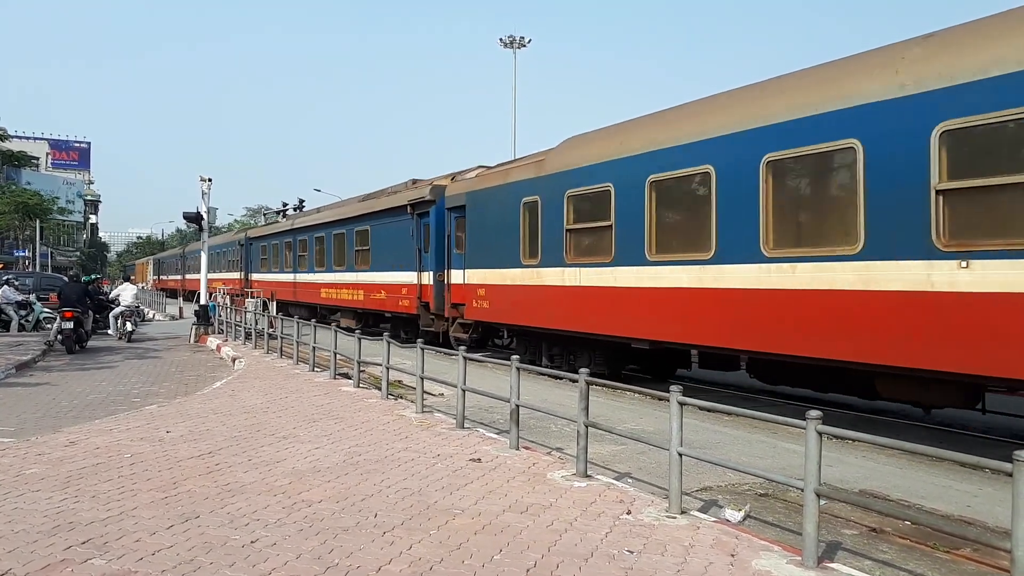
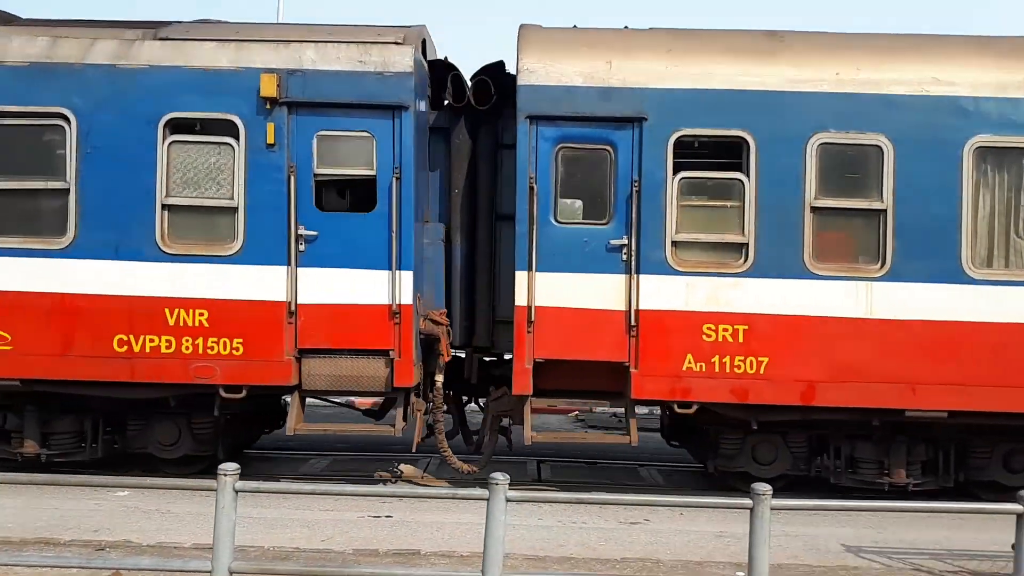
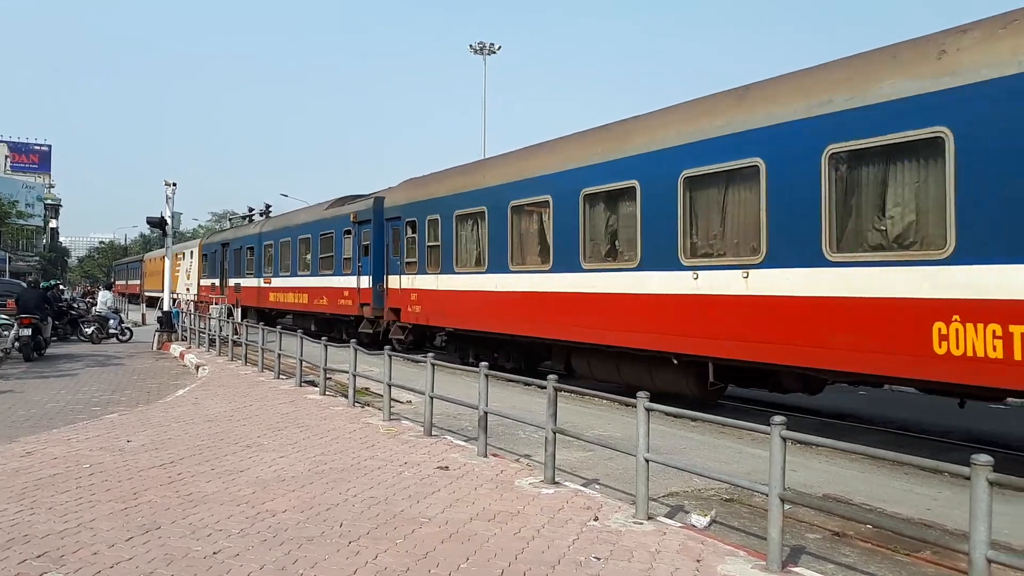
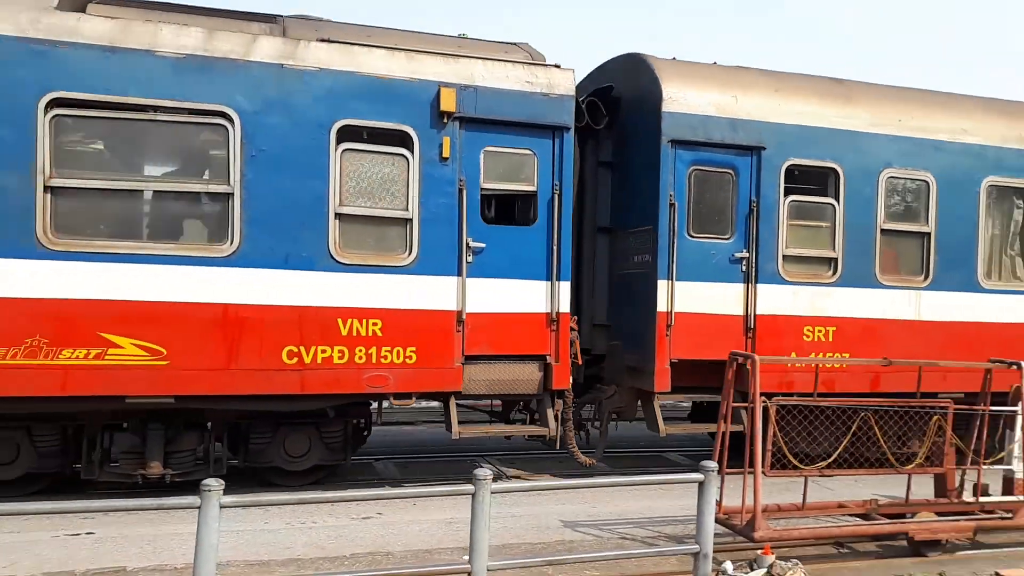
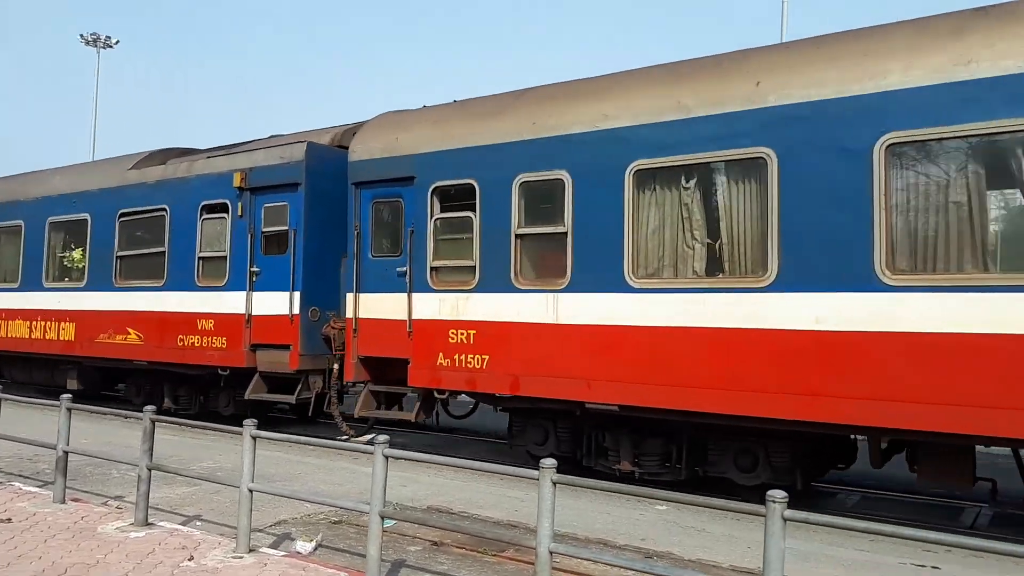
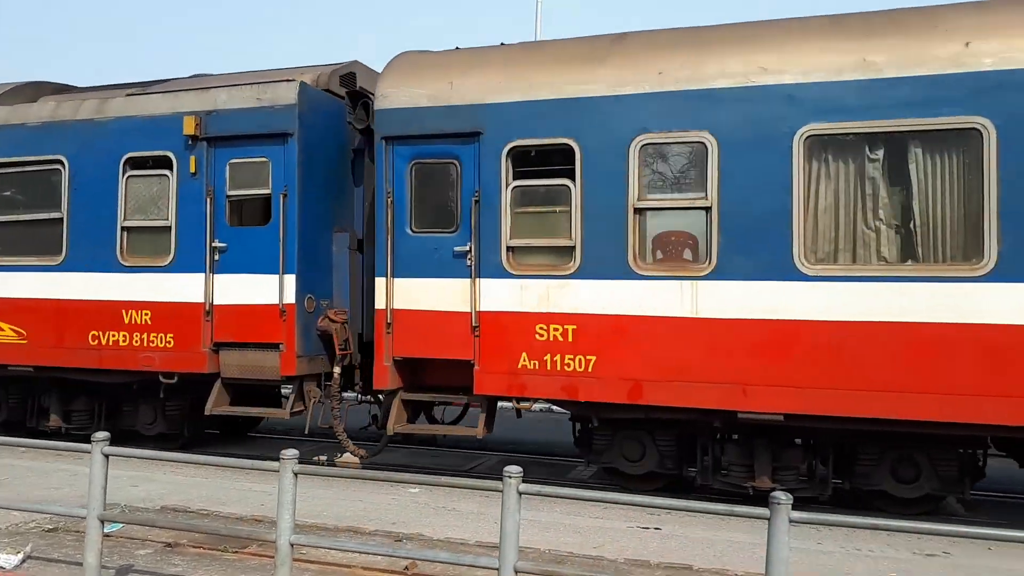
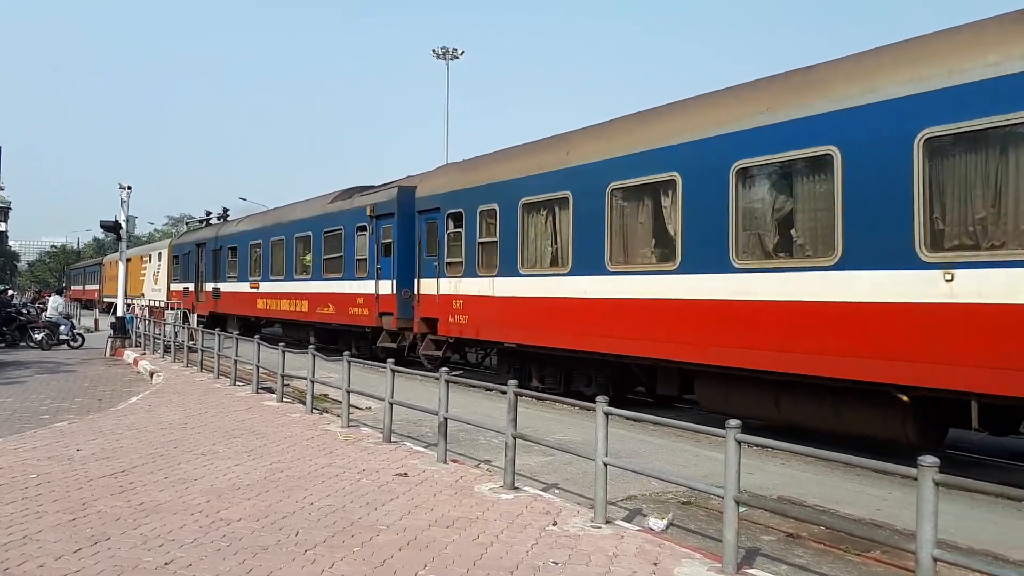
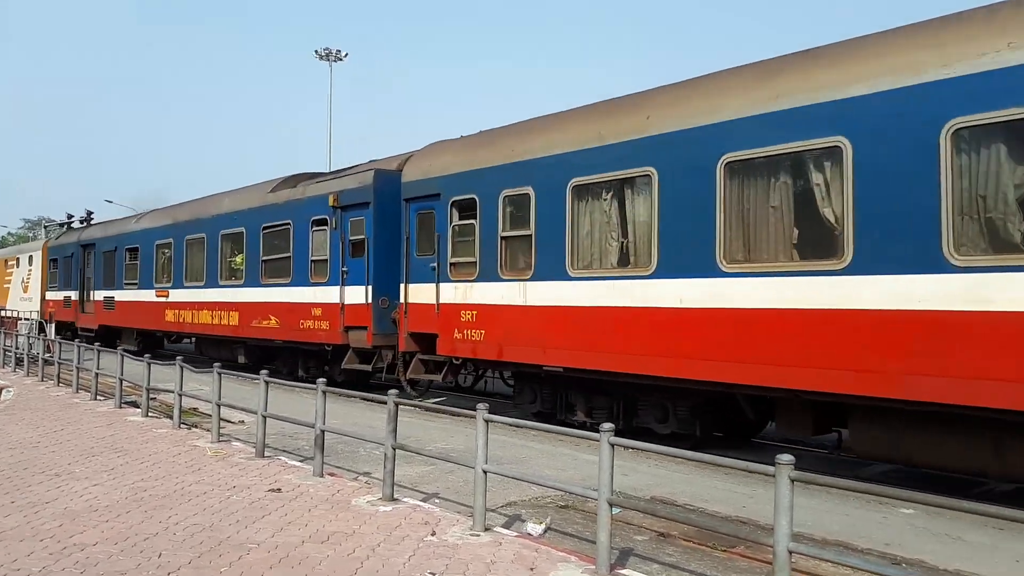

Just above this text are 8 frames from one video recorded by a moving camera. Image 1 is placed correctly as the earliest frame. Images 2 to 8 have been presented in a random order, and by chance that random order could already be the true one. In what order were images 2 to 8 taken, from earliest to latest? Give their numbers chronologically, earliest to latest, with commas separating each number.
3, 7, 8, 5, 6, 2, 4
